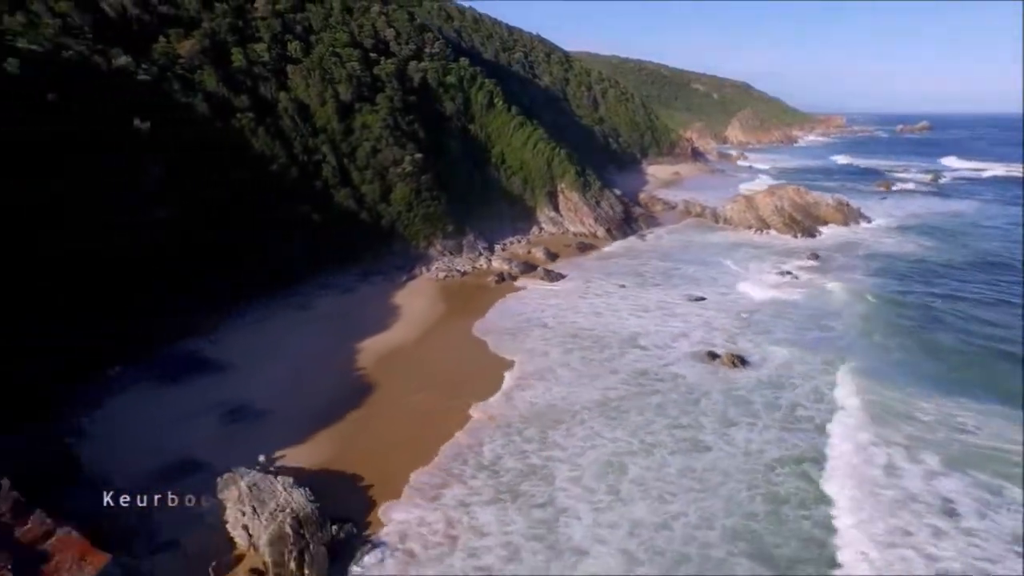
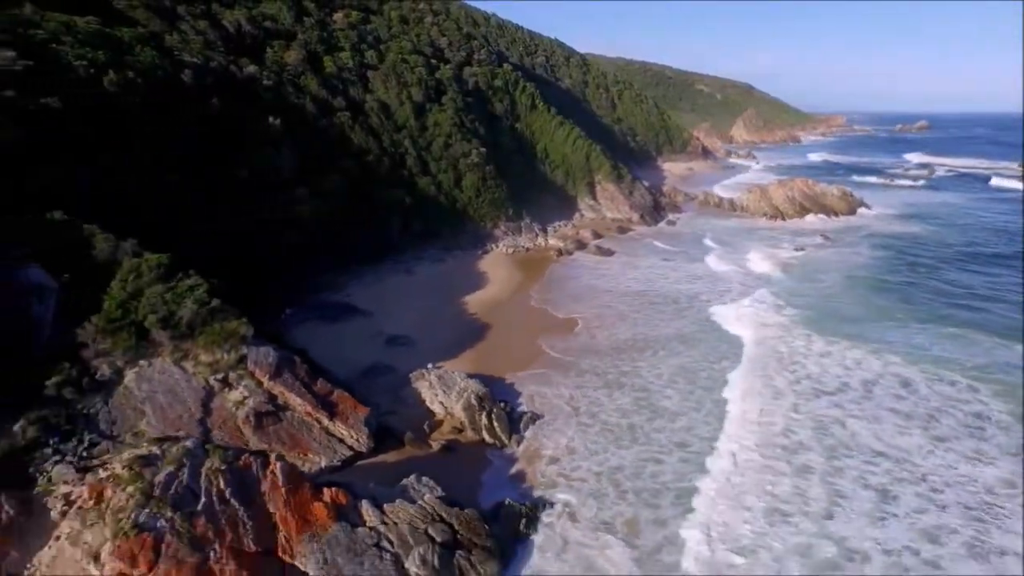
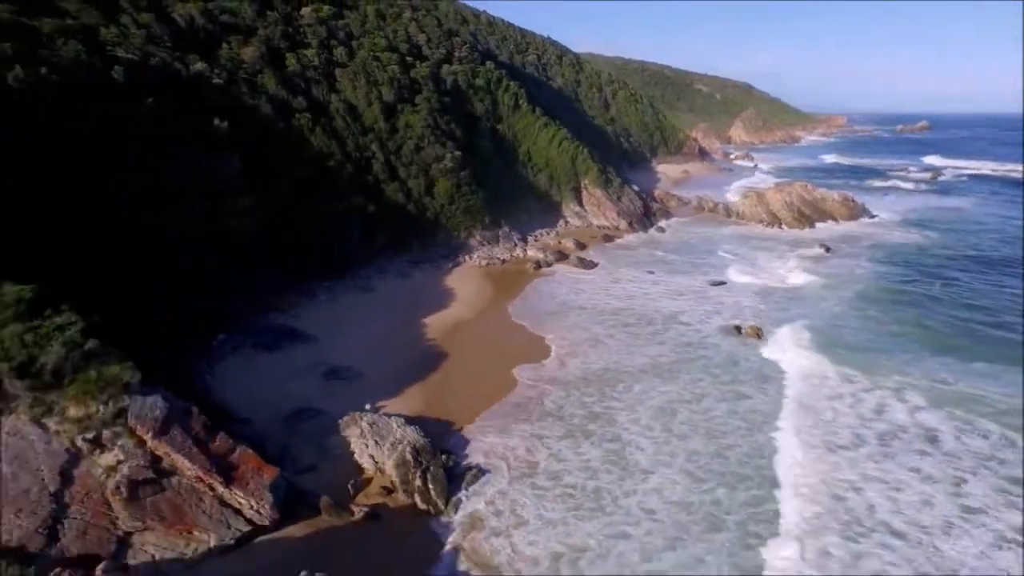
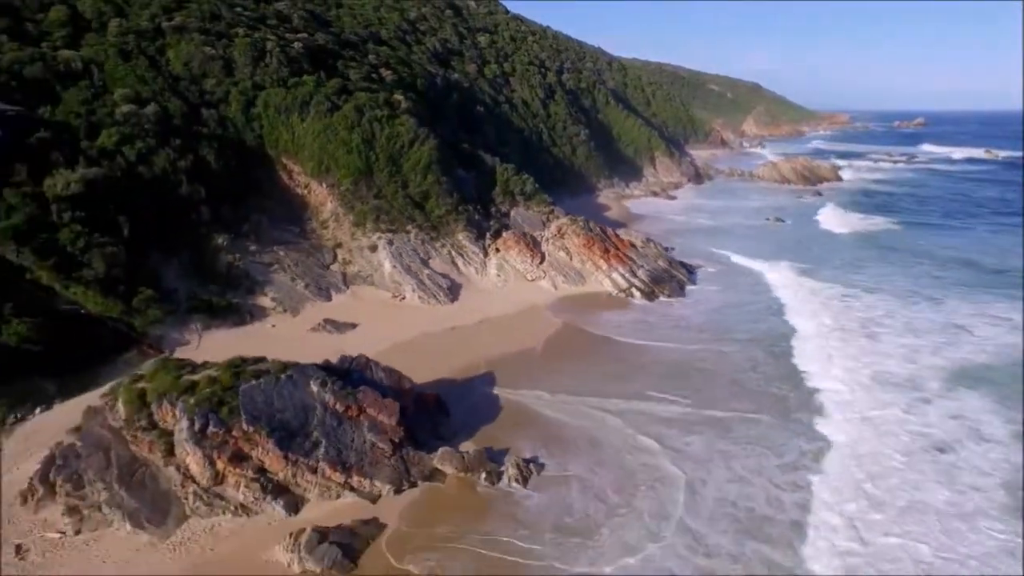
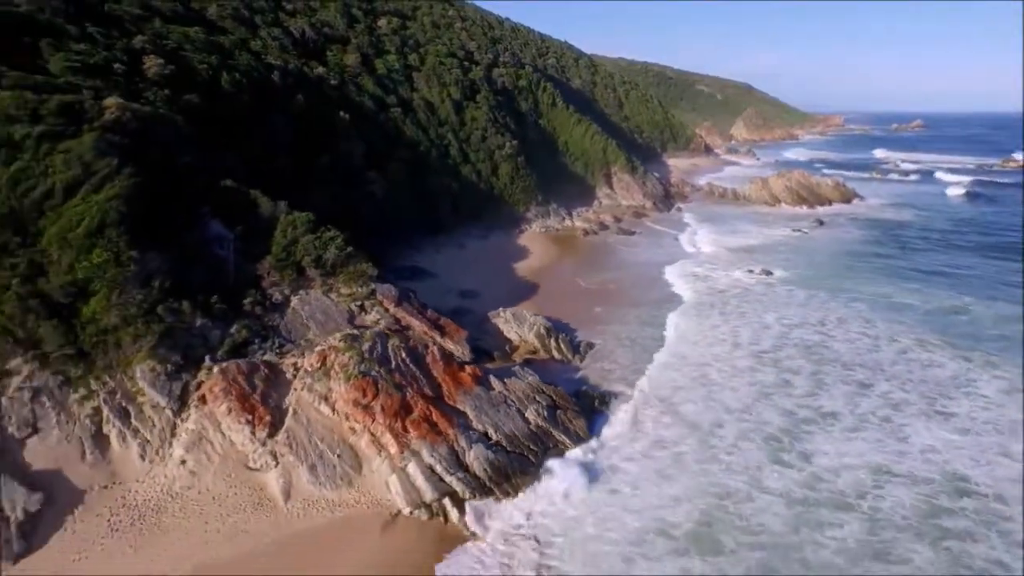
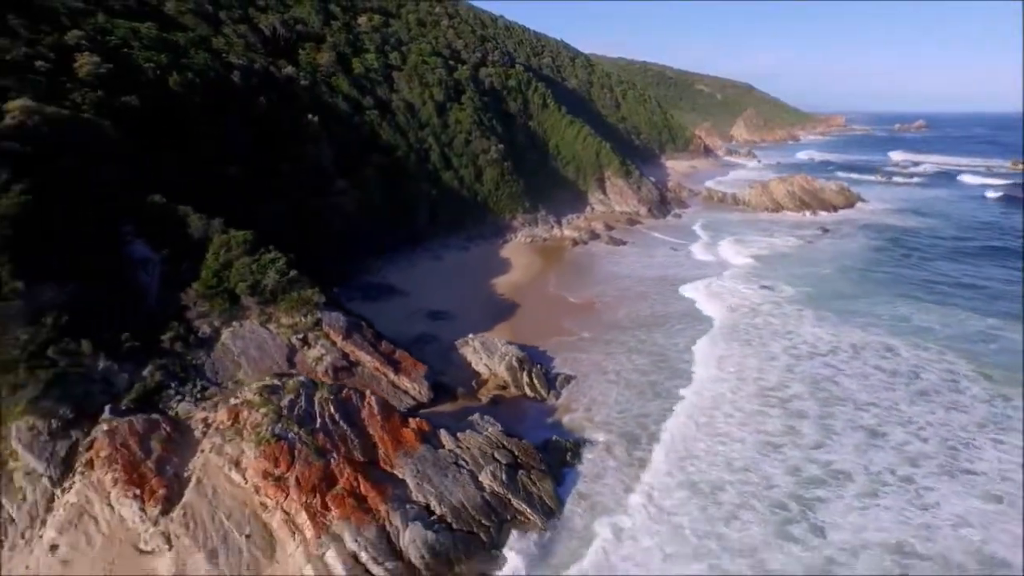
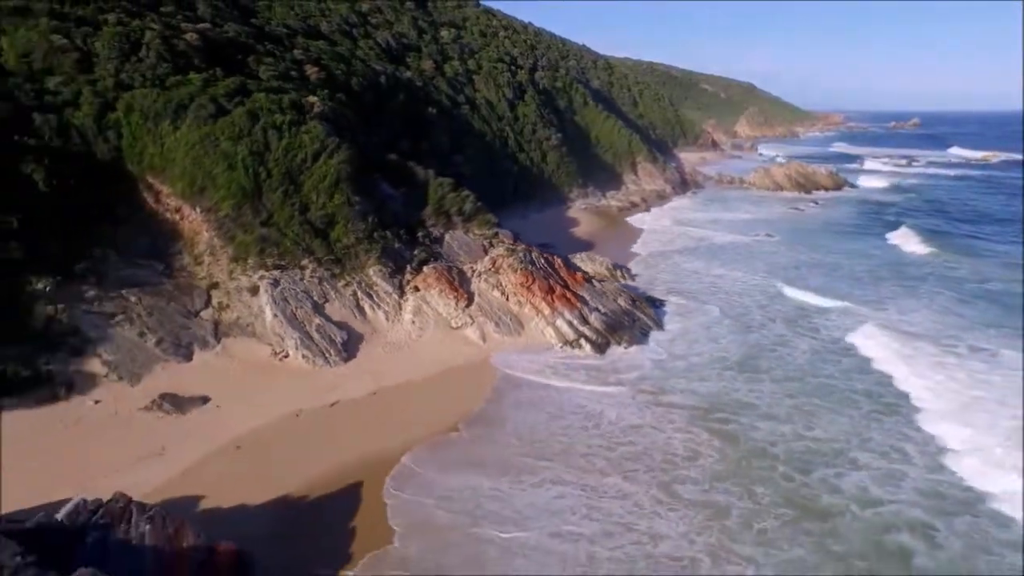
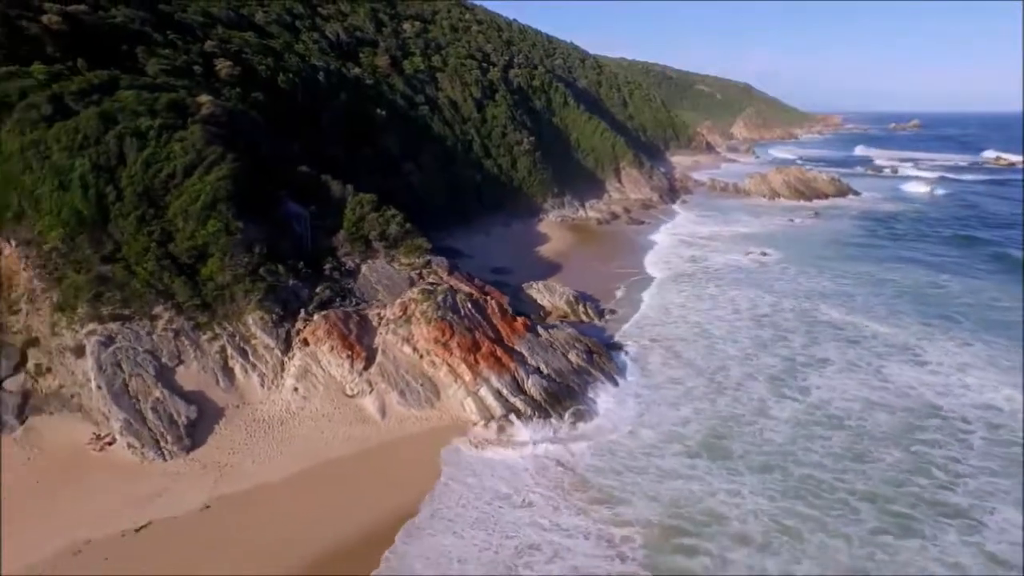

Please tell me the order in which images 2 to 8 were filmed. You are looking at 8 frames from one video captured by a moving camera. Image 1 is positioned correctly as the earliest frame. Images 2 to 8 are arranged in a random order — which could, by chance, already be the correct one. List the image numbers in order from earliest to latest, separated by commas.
3, 2, 6, 5, 8, 7, 4
